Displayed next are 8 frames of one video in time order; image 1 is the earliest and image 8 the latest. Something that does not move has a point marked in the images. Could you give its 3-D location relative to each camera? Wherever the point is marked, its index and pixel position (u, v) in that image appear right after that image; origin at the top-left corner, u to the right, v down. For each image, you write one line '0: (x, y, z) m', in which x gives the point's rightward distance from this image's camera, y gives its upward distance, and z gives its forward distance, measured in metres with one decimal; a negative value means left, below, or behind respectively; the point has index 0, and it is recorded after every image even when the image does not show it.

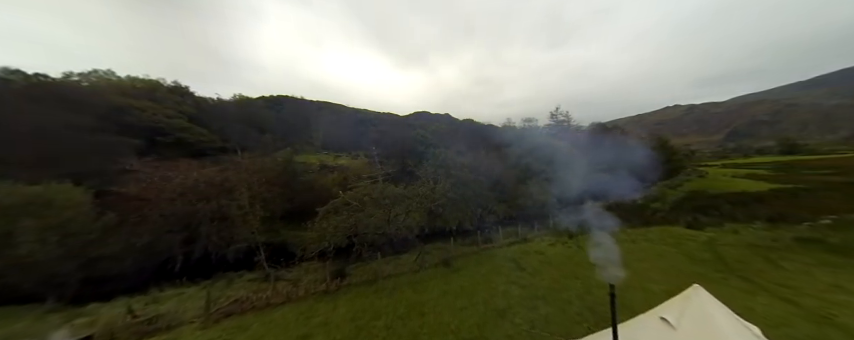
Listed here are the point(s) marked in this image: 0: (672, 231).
0: (+13.8, -3.5, +14.4) m
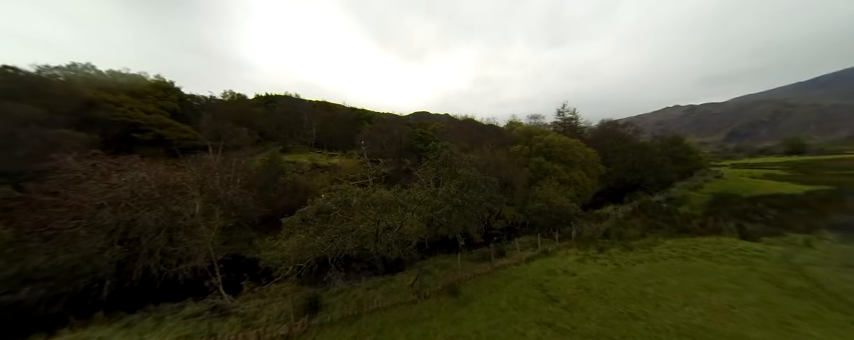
0: (+13.9, -3.5, +11.9) m
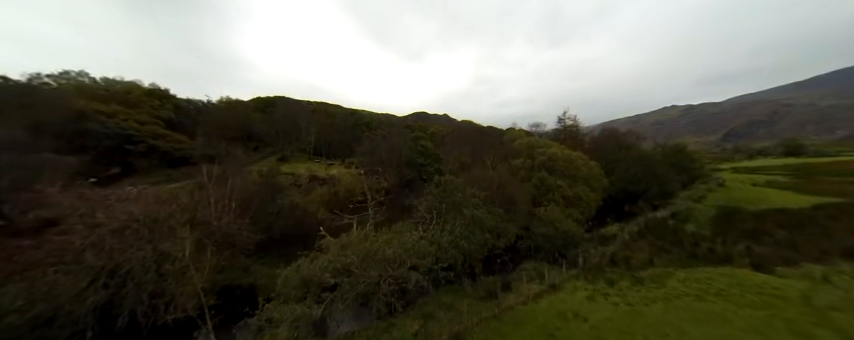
0: (+14.0, -4.8, +11.4) m
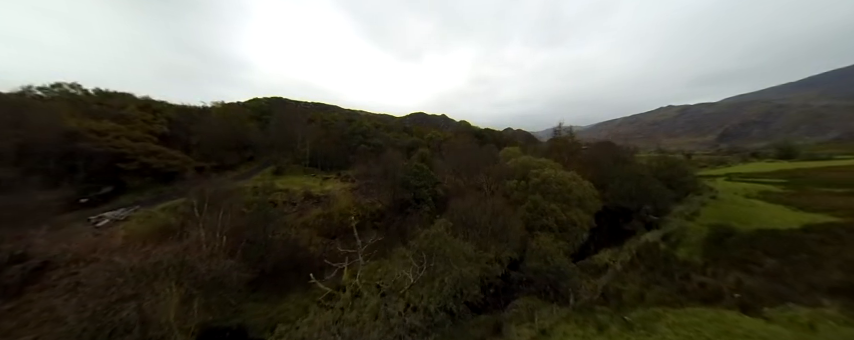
0: (+13.5, -6.9, +11.5) m
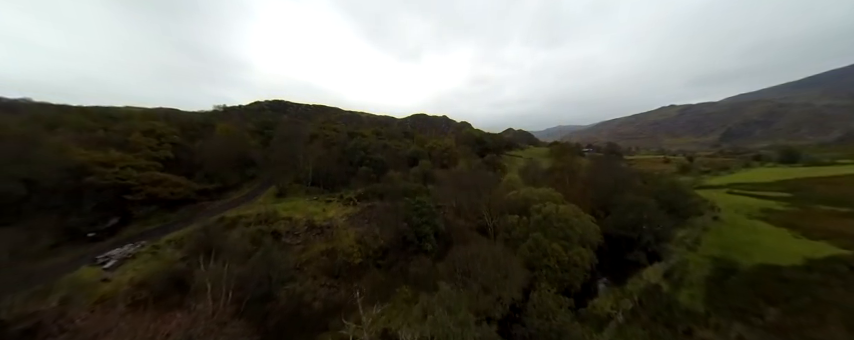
0: (+13.7, -10.5, +11.6) m
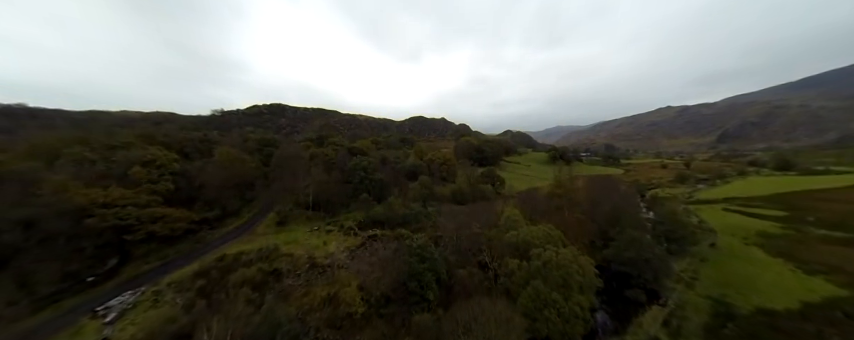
0: (+14.0, -15.1, +11.8) m
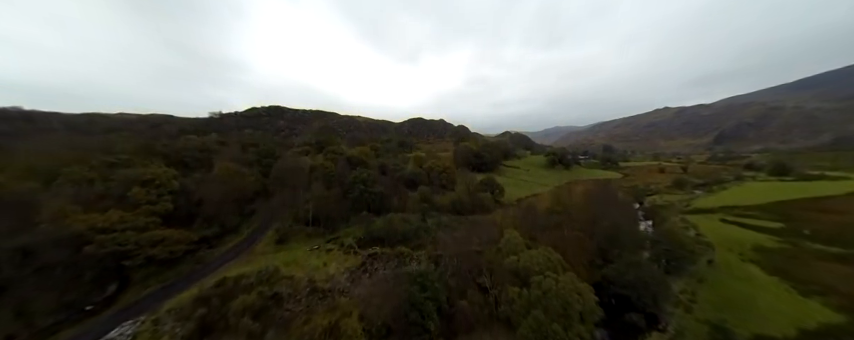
0: (+14.1, -18.0, +11.9) m
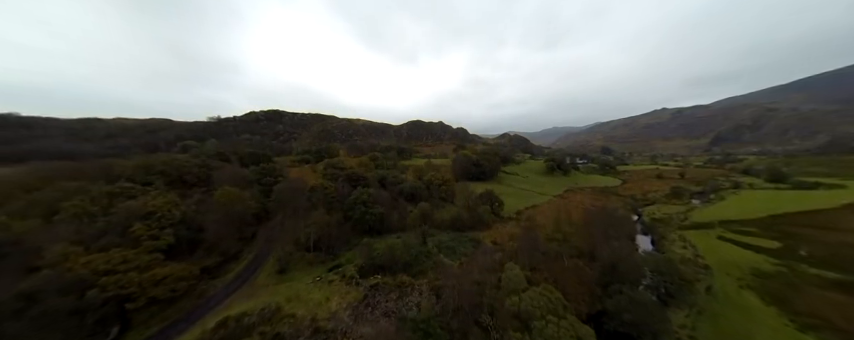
0: (+14.4, -22.8, +12.2) m
